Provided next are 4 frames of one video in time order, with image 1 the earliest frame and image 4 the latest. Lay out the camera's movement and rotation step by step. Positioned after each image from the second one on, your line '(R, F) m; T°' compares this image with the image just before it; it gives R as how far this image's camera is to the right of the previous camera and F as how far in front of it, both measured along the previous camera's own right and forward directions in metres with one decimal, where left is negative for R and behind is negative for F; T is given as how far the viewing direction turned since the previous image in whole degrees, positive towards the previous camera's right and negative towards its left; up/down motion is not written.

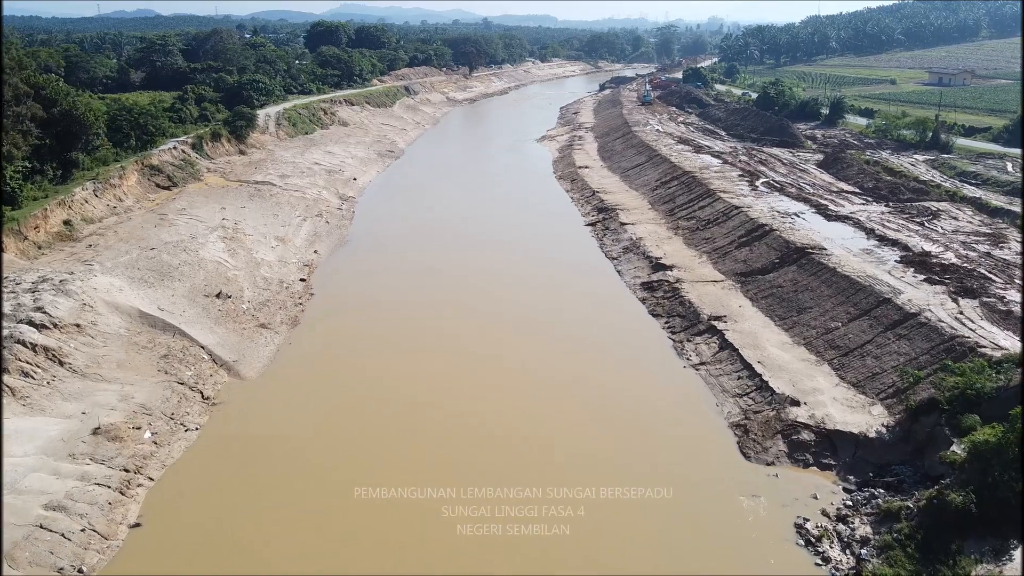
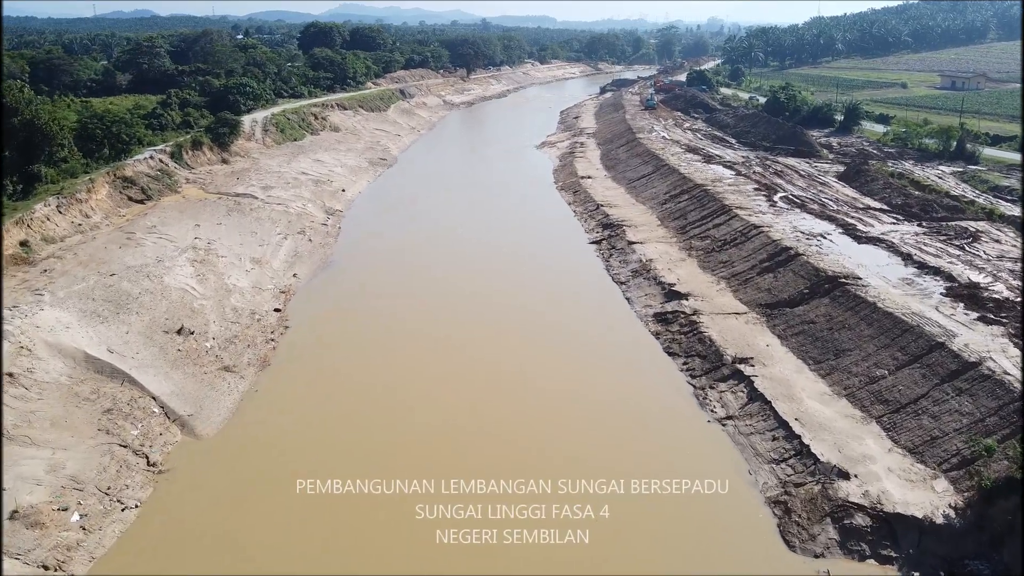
(0.0, +2.0) m; 0°
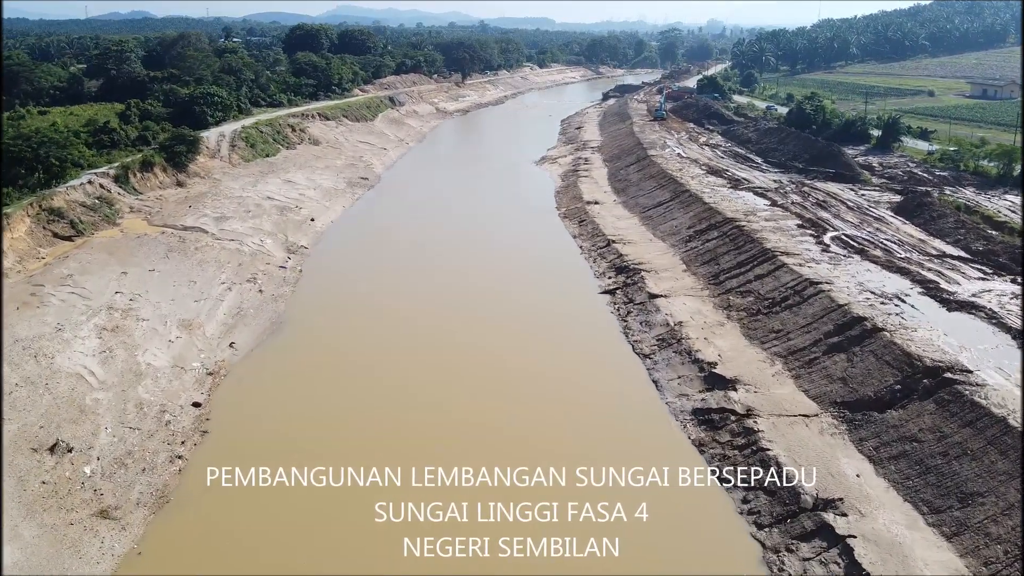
(+0.1, +4.3) m; 0°
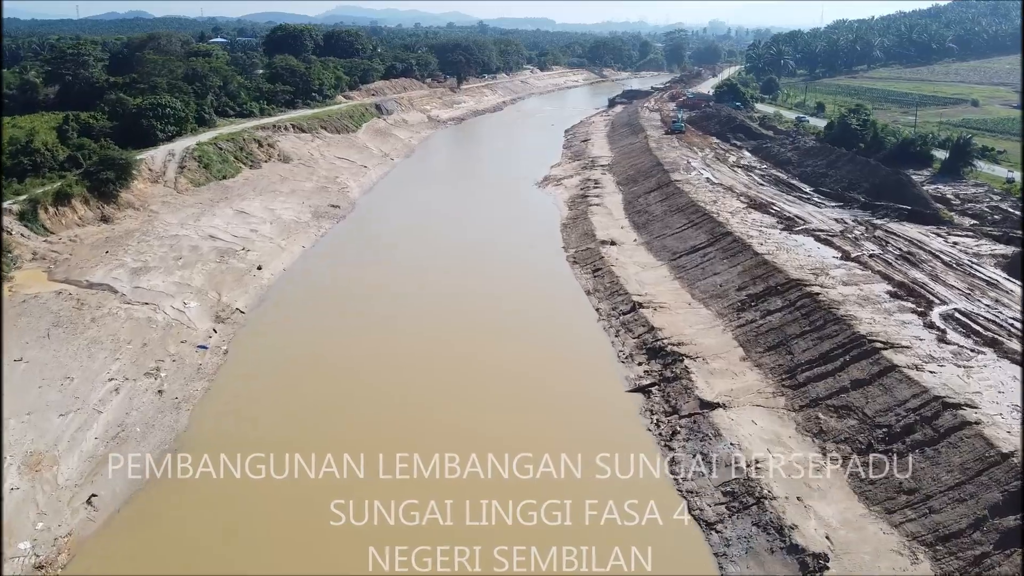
(+0.1, +5.4) m; 0°
